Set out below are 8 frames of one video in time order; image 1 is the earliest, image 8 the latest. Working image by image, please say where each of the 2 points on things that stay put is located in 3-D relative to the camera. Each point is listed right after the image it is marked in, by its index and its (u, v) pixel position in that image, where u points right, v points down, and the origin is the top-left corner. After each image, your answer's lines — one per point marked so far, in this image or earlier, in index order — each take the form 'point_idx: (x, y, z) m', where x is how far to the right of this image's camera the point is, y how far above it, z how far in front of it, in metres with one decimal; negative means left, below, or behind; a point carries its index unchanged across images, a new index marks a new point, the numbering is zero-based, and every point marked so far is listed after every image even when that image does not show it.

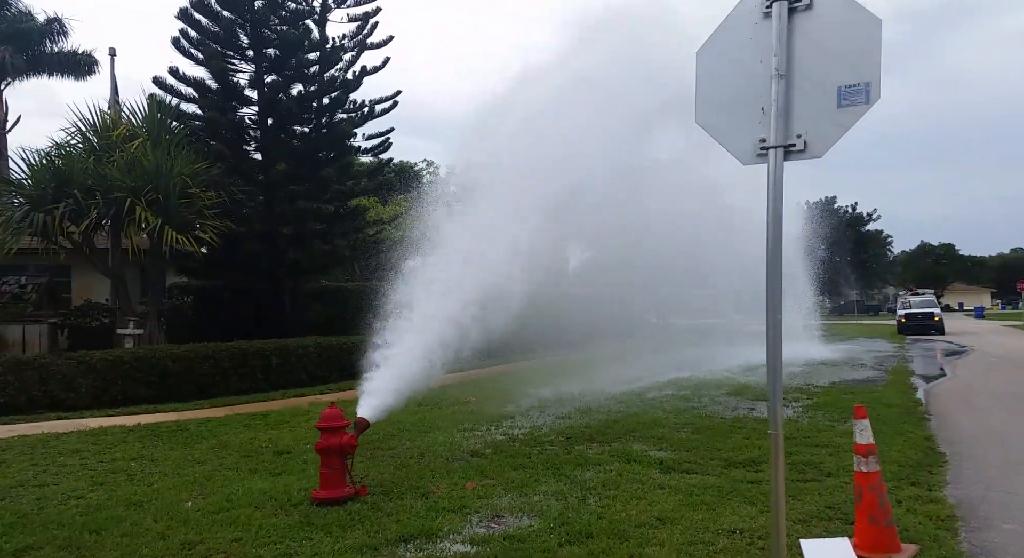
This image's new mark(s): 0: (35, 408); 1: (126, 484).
0: (-5.3, -1.4, +8.0) m
1: (-2.4, -1.3, +4.4) m
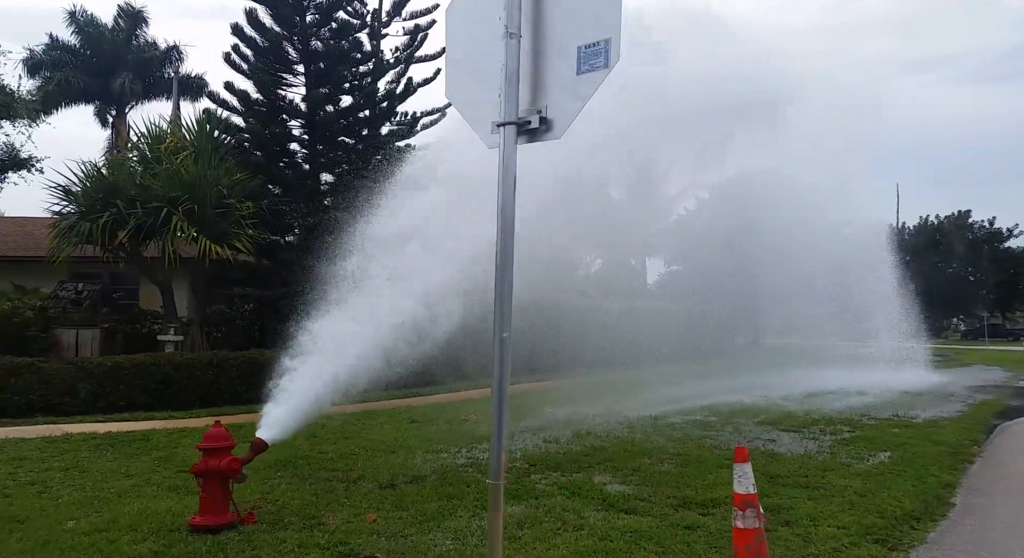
0: (-5.4, -1.5, +8.1) m
1: (-2.9, -1.3, +4.2) m
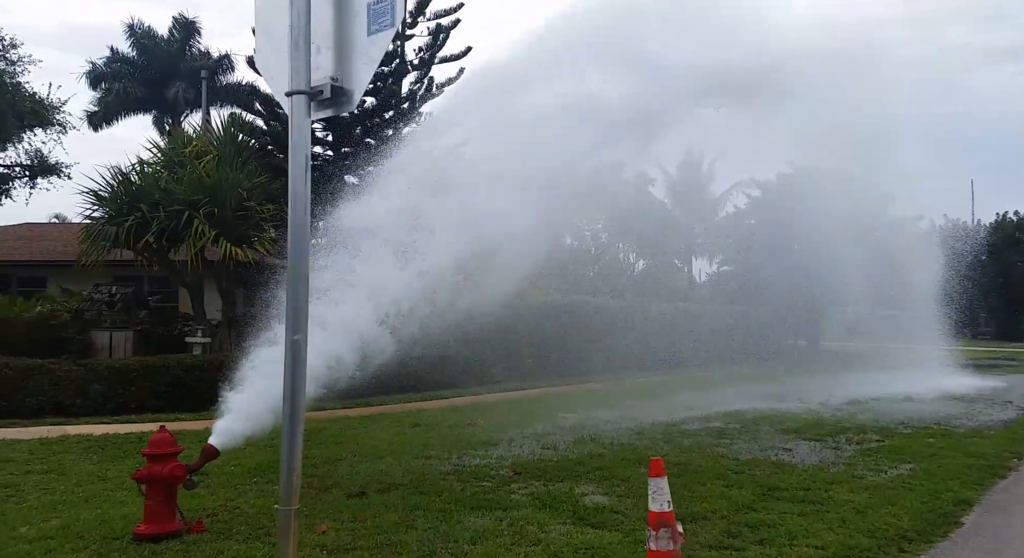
0: (-5.4, -1.5, +8.3) m
1: (-3.1, -1.3, +4.3) m
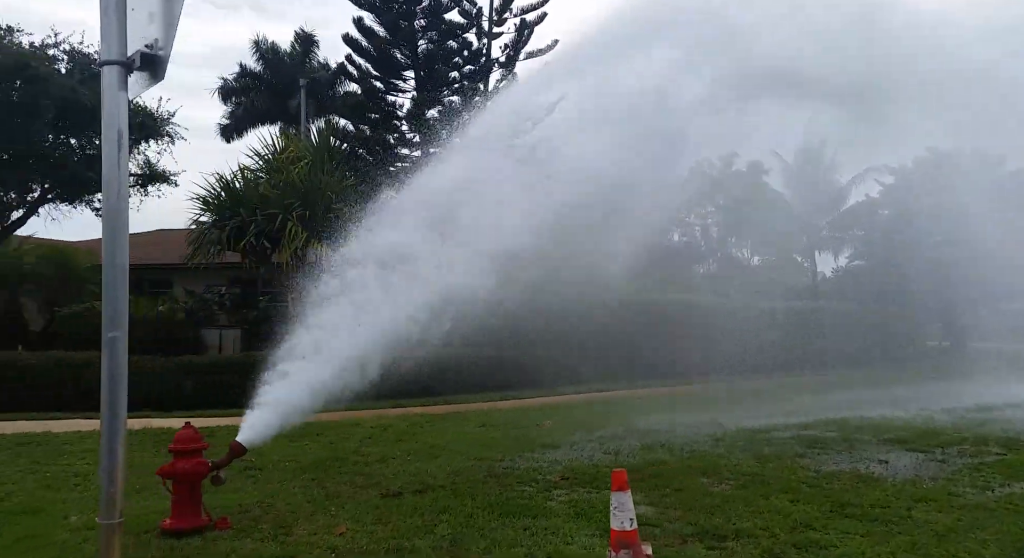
0: (-4.6, -1.5, +8.9) m
1: (-2.9, -1.4, +4.6) m
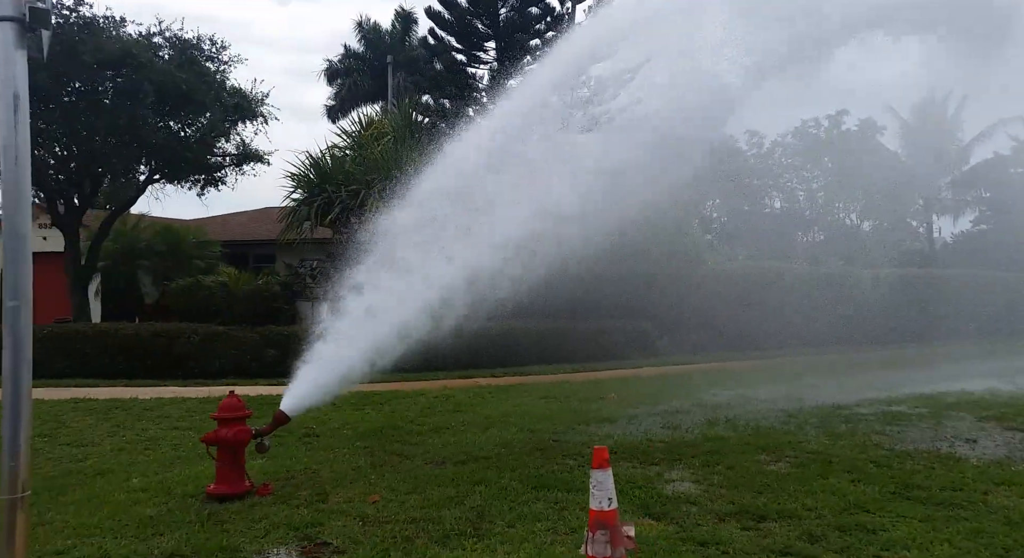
0: (-3.7, -1.2, +9.4) m
1: (-2.7, -1.2, +4.9) m
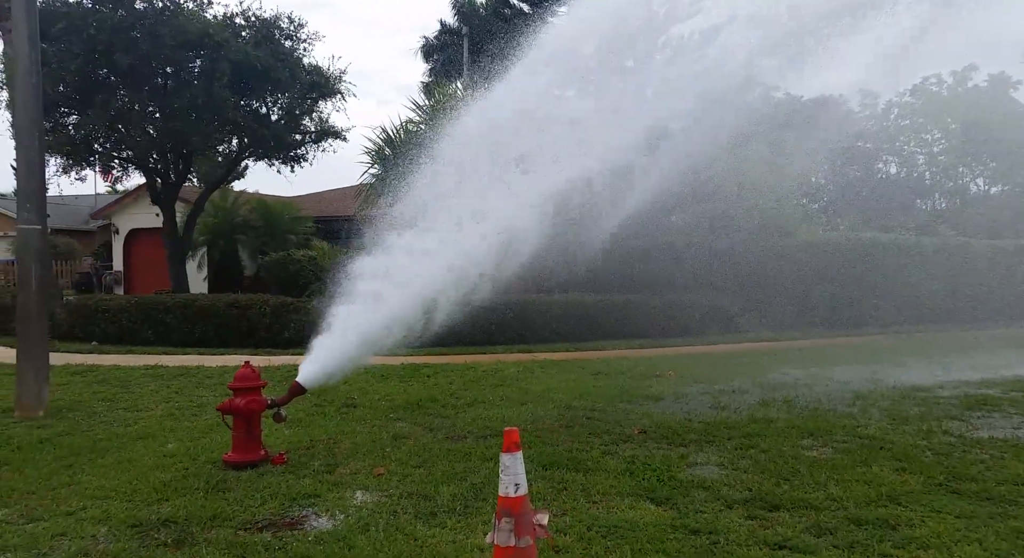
0: (-2.9, -0.9, +9.8) m
1: (-2.5, -1.0, +5.2) m
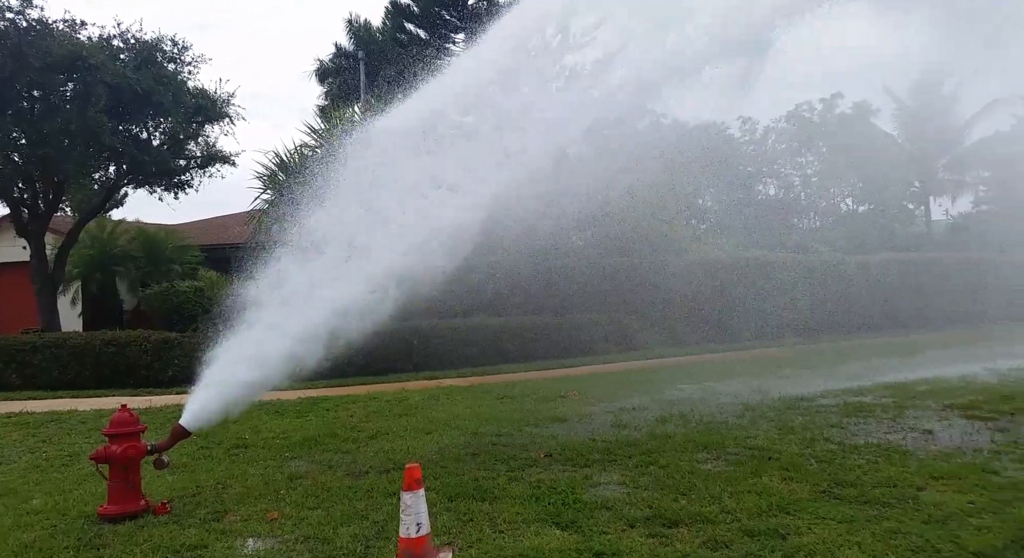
0: (-4.2, -1.3, +9.3) m
1: (-3.2, -1.3, +4.8) m
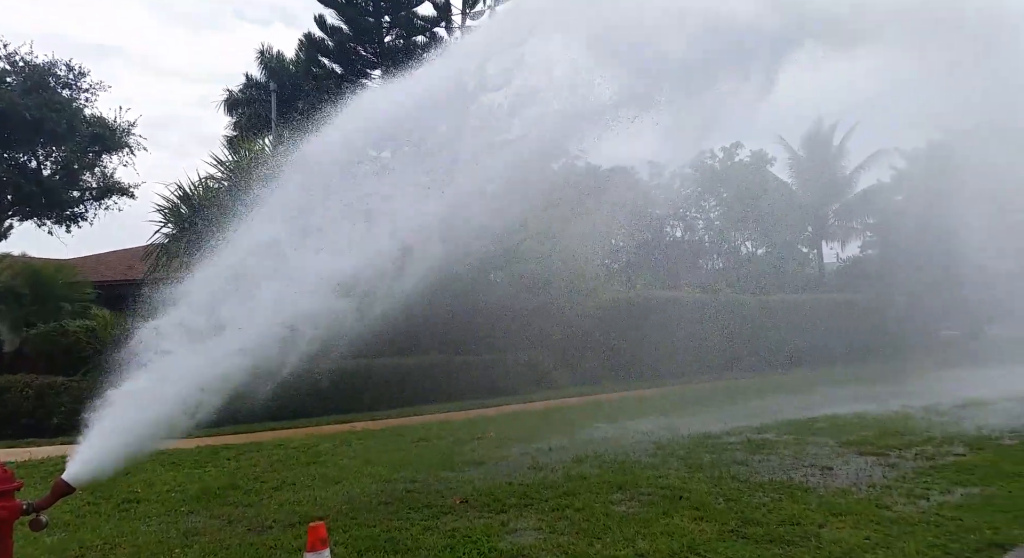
0: (-5.3, -1.8, +8.6) m
1: (-3.7, -1.5, +4.3) m
